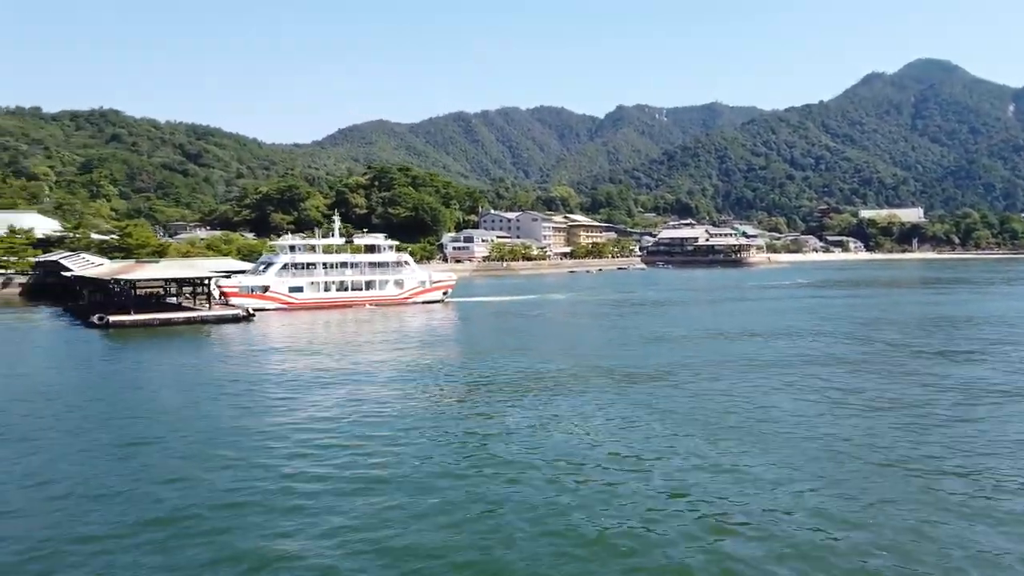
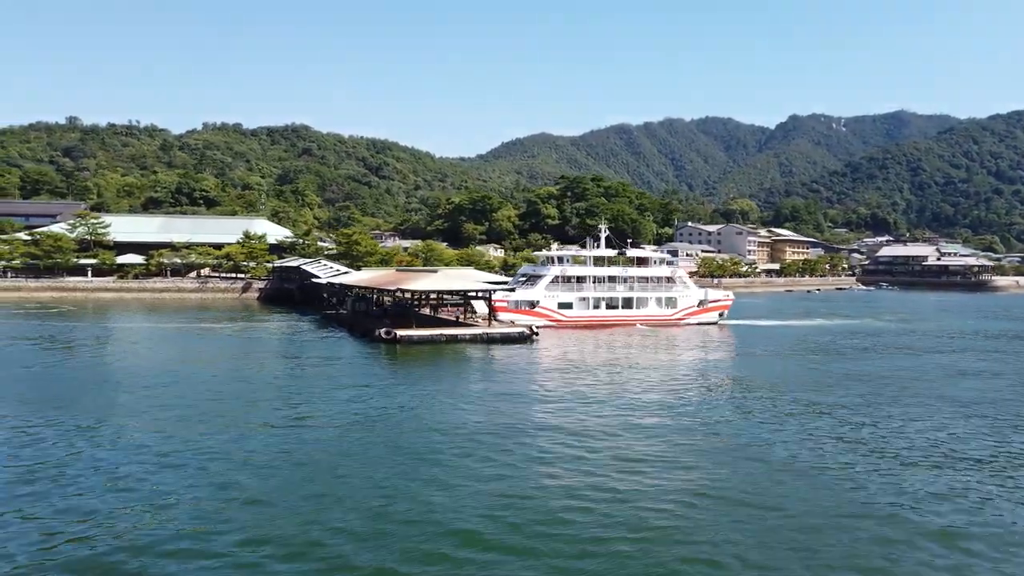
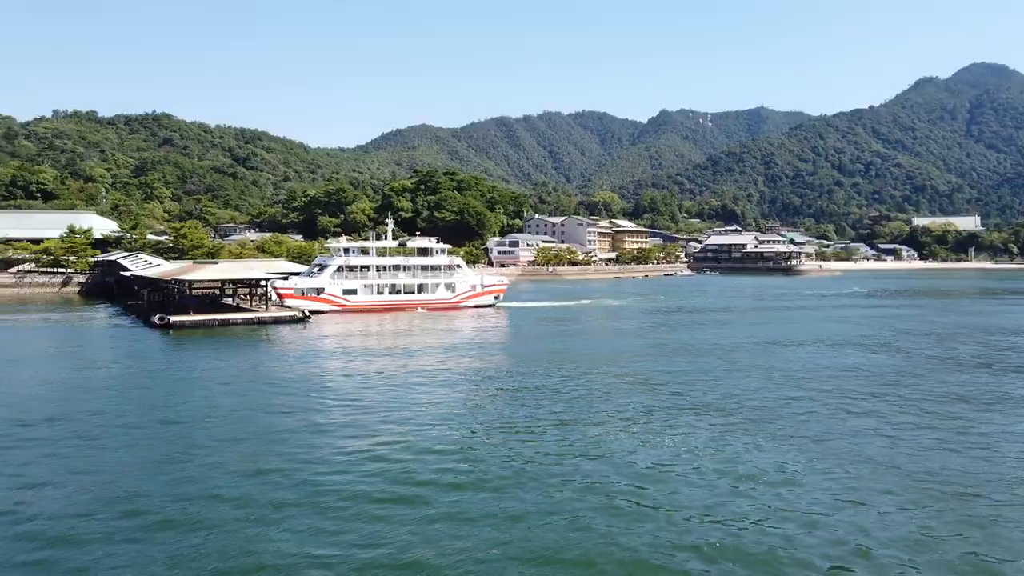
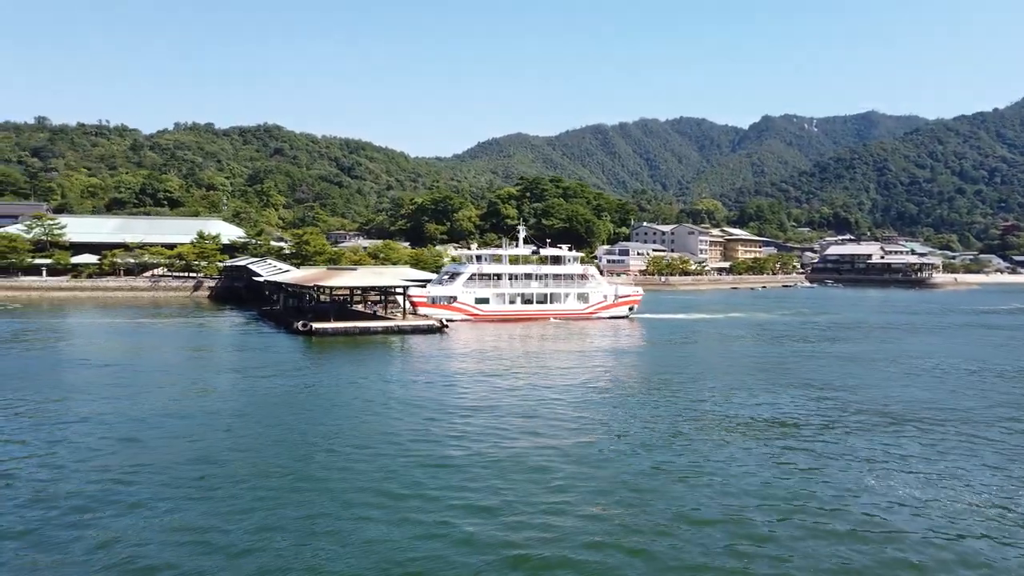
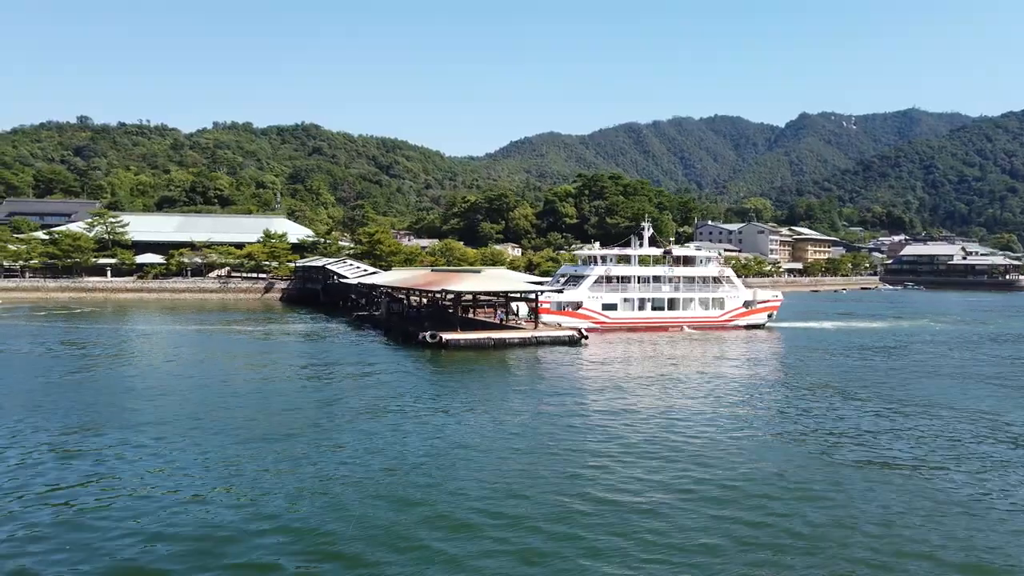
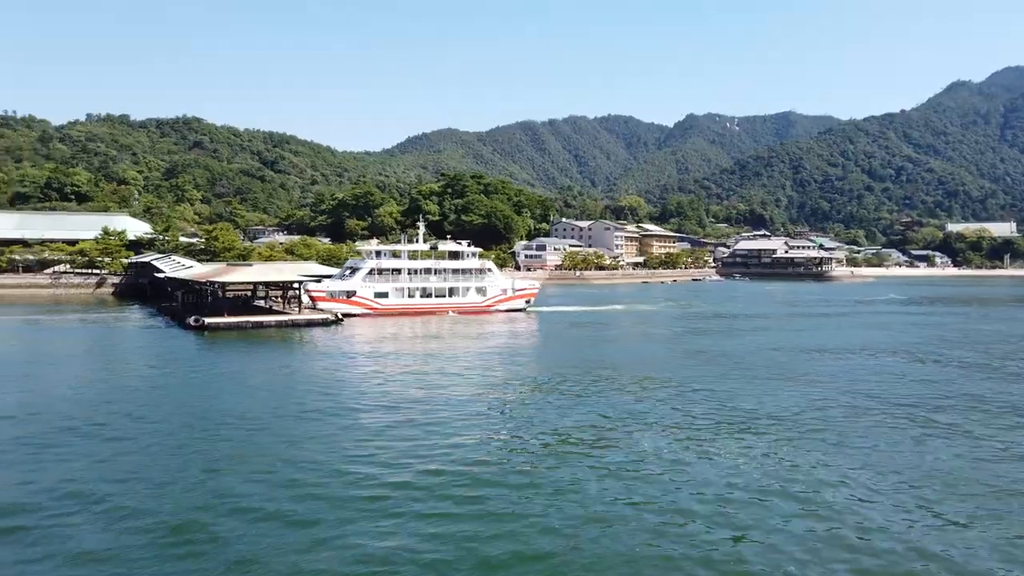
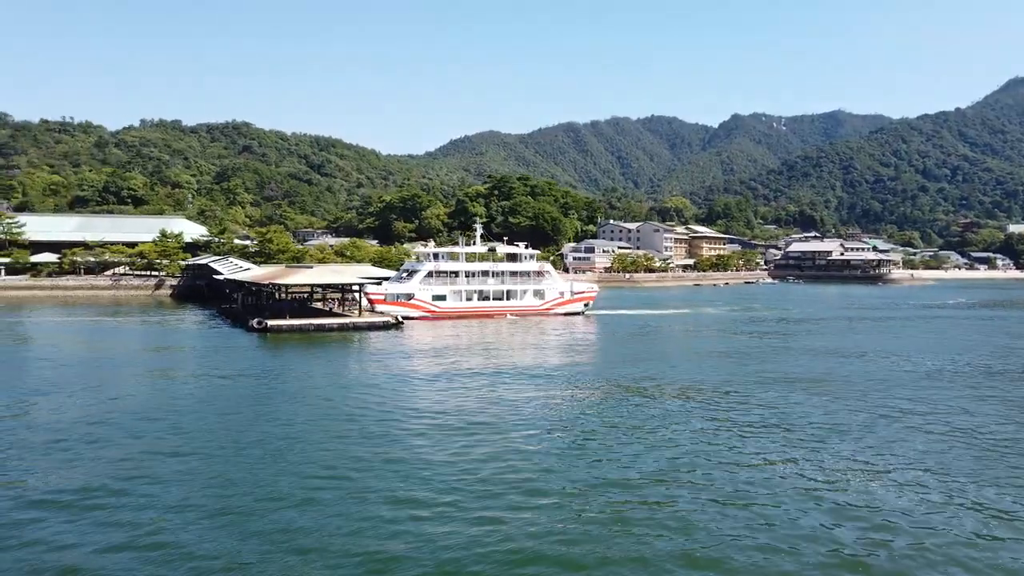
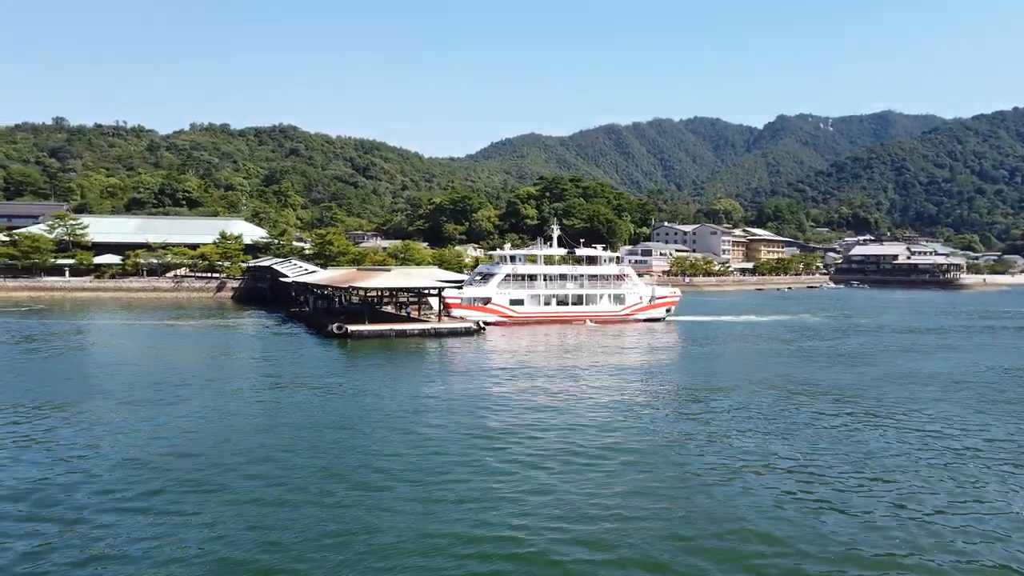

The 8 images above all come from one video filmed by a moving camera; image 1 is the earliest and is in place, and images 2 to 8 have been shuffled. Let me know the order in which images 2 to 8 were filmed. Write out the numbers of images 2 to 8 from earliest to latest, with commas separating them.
3, 6, 7, 4, 8, 2, 5
